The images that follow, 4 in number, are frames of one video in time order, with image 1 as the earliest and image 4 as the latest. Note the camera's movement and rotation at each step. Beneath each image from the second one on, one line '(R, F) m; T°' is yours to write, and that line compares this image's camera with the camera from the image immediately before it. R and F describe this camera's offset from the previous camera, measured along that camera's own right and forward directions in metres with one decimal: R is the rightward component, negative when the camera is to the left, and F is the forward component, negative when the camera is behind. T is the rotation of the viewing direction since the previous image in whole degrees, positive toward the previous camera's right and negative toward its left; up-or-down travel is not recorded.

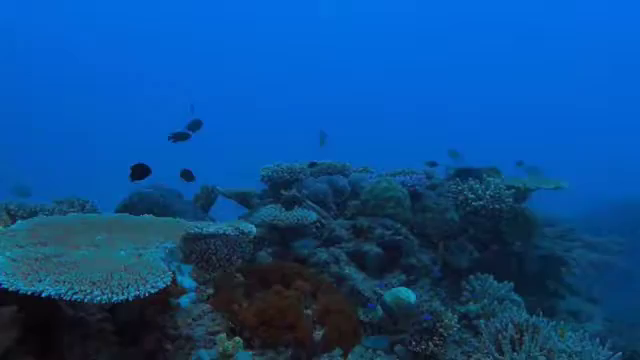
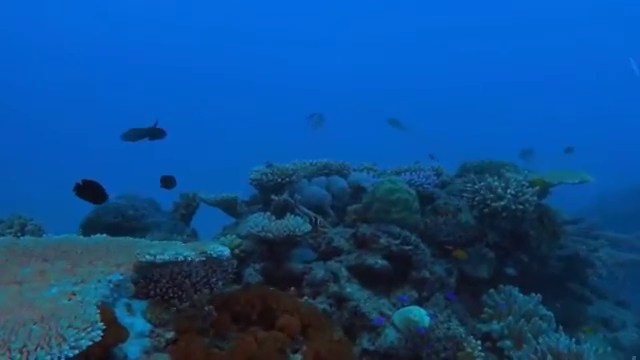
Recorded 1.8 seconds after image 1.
(+0.1, +1.0) m; 0°
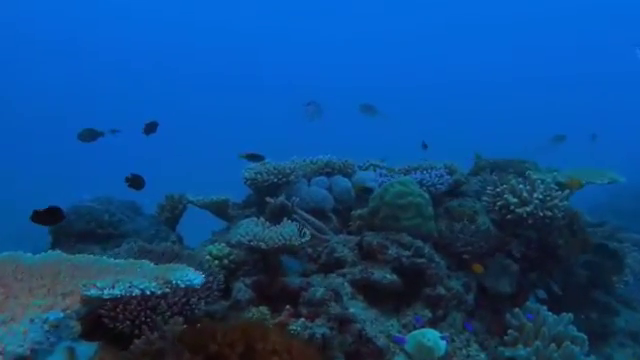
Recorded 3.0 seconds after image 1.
(0.0, +0.8) m; -1°
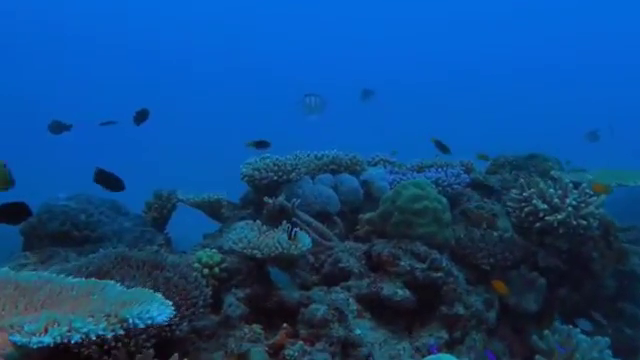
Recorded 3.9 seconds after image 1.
(0.0, +0.6) m; -1°
